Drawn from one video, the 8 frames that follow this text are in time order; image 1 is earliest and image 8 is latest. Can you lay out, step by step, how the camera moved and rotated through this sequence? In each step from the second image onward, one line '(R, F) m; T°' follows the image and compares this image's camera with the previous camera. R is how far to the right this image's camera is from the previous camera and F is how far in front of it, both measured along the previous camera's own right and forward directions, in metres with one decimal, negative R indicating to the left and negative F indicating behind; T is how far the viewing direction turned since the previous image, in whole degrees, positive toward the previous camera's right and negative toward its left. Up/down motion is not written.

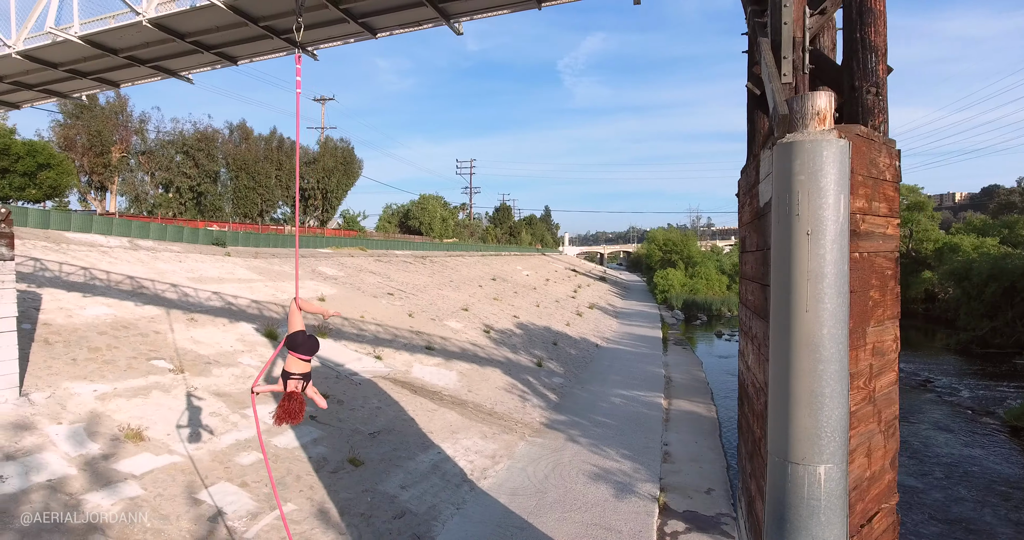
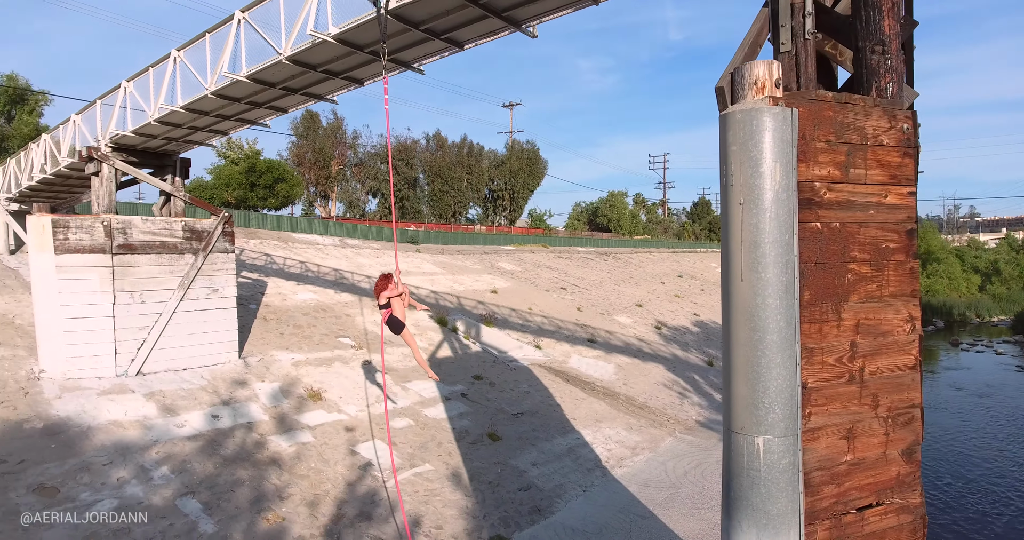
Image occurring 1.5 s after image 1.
(+1.2, -0.2) m; -18°
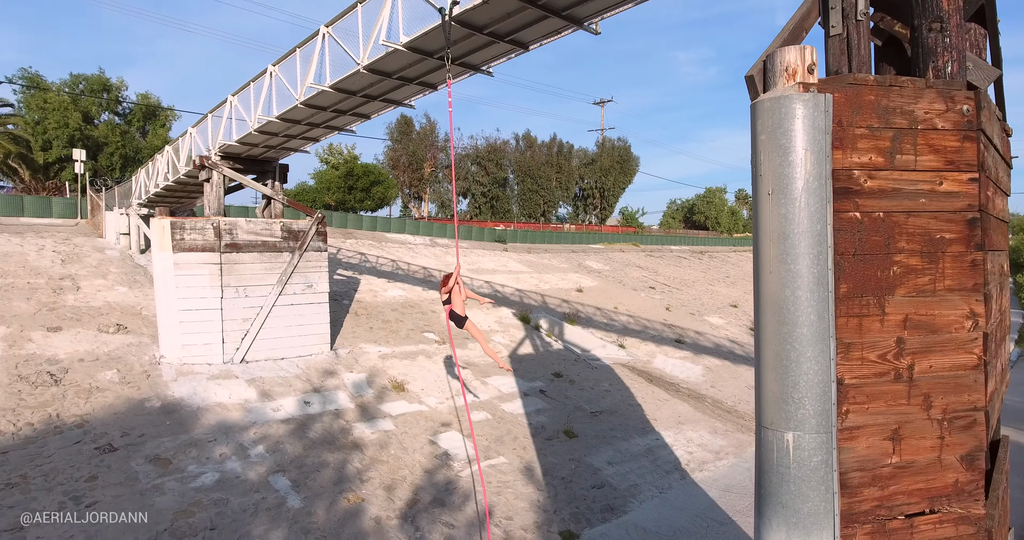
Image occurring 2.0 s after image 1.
(+0.3, -0.1) m; -9°
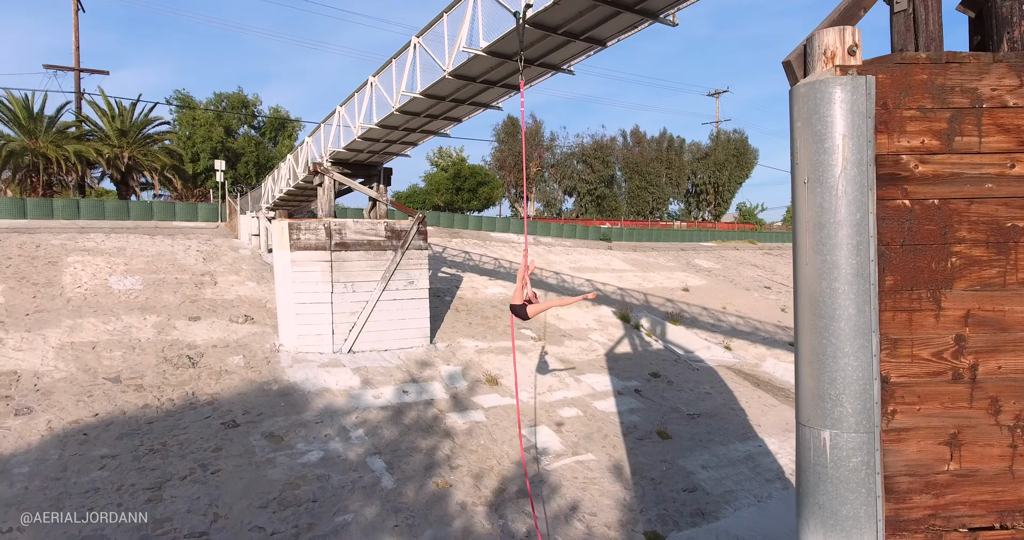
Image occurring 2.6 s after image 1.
(+0.4, -0.1) m; -11°
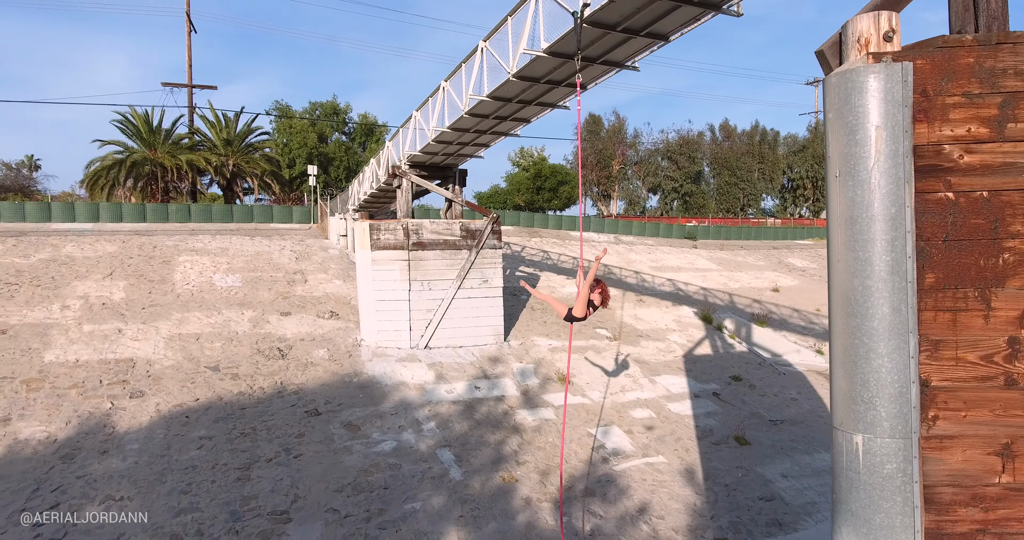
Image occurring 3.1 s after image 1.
(+0.3, -0.1) m; -8°
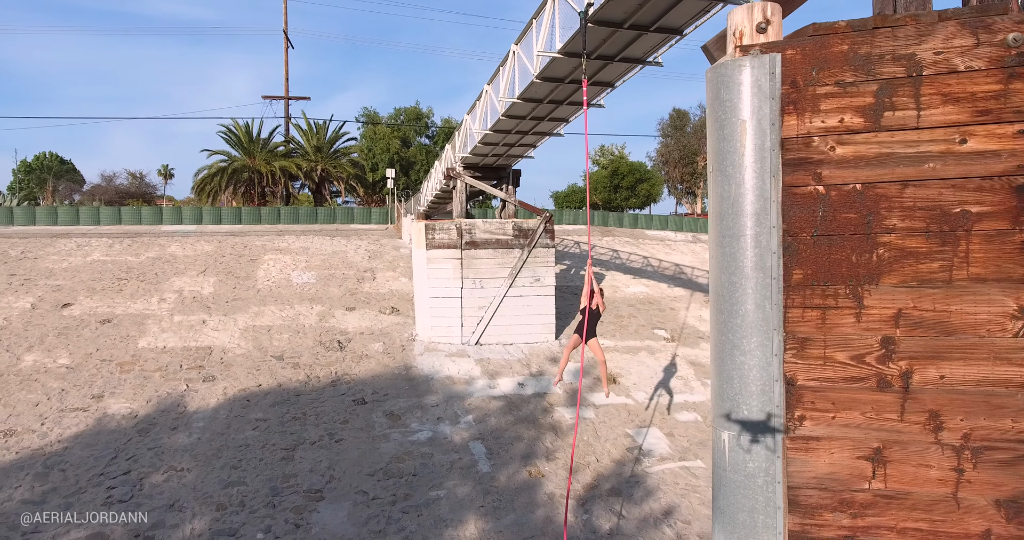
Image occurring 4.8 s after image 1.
(+0.9, -0.1) m; -9°
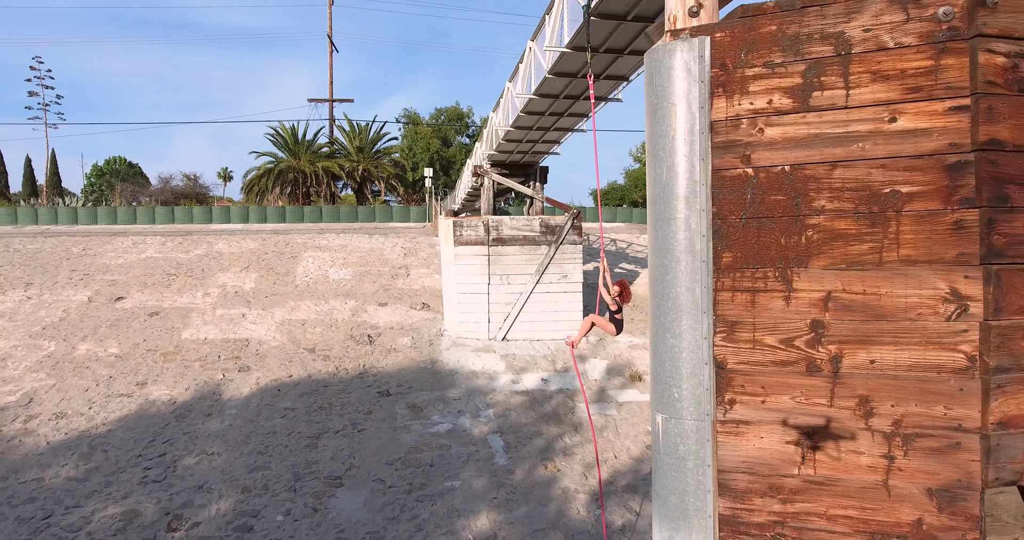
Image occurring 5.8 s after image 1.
(+0.5, -0.1) m; -5°
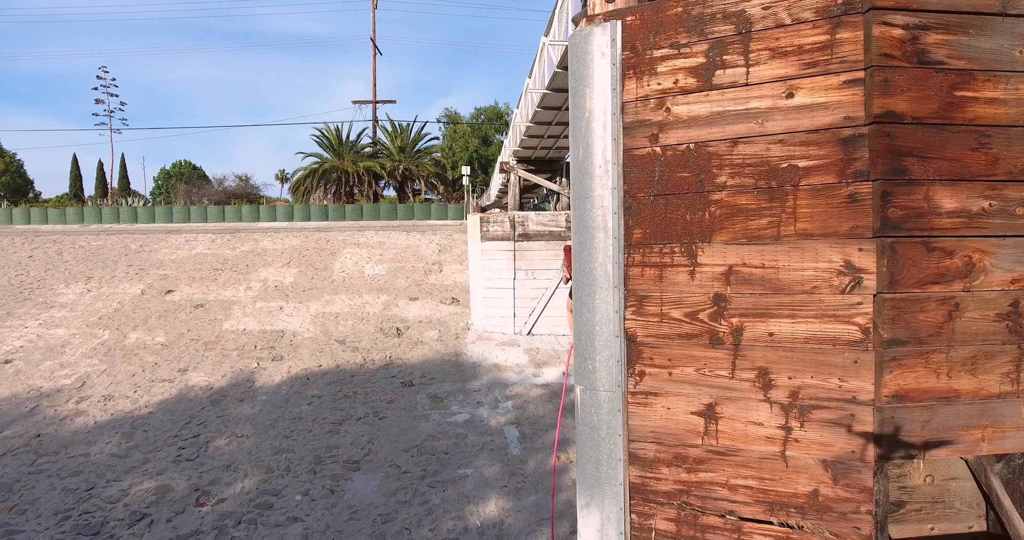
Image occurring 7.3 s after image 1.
(+0.5, -0.1) m; -5°
